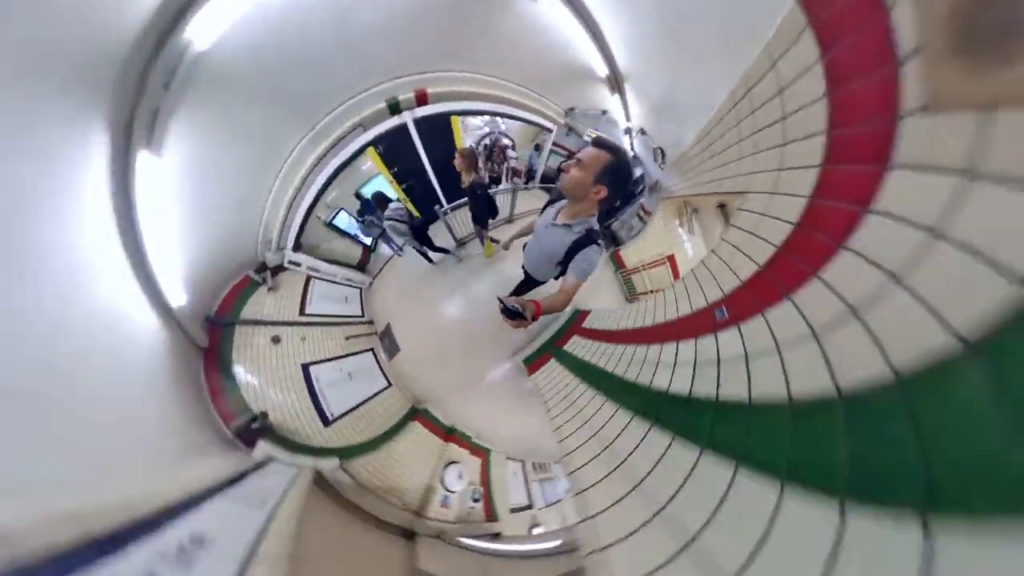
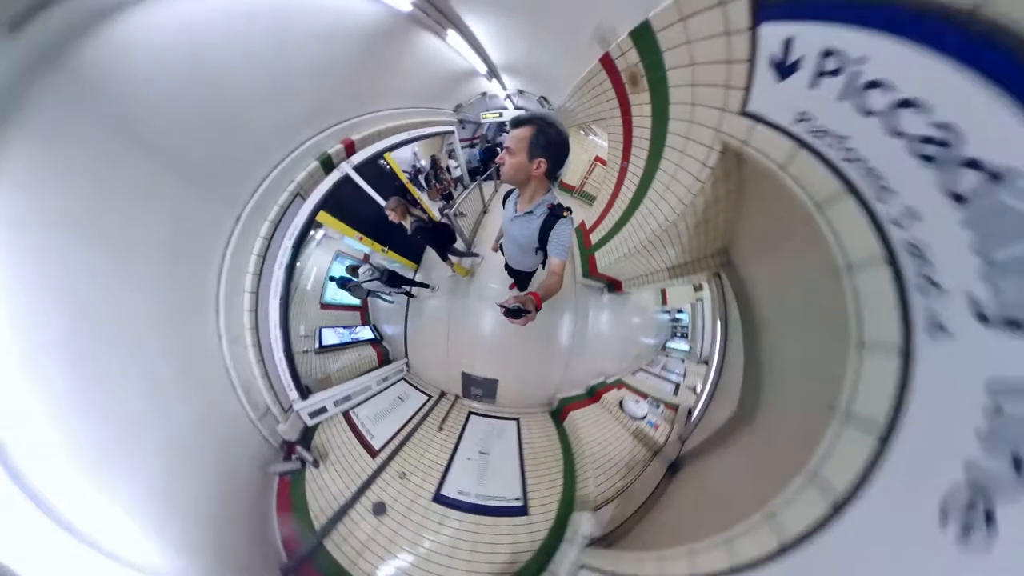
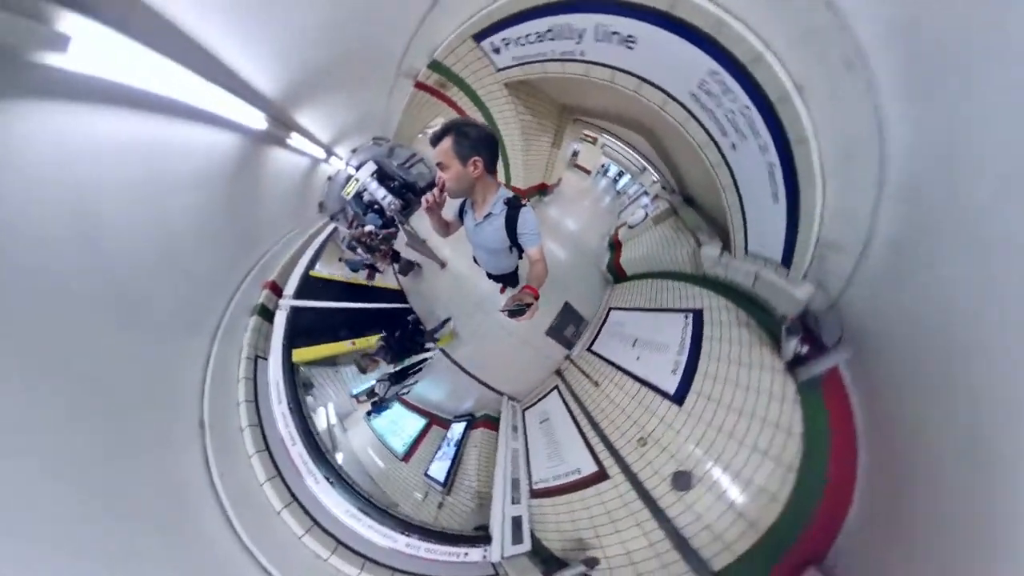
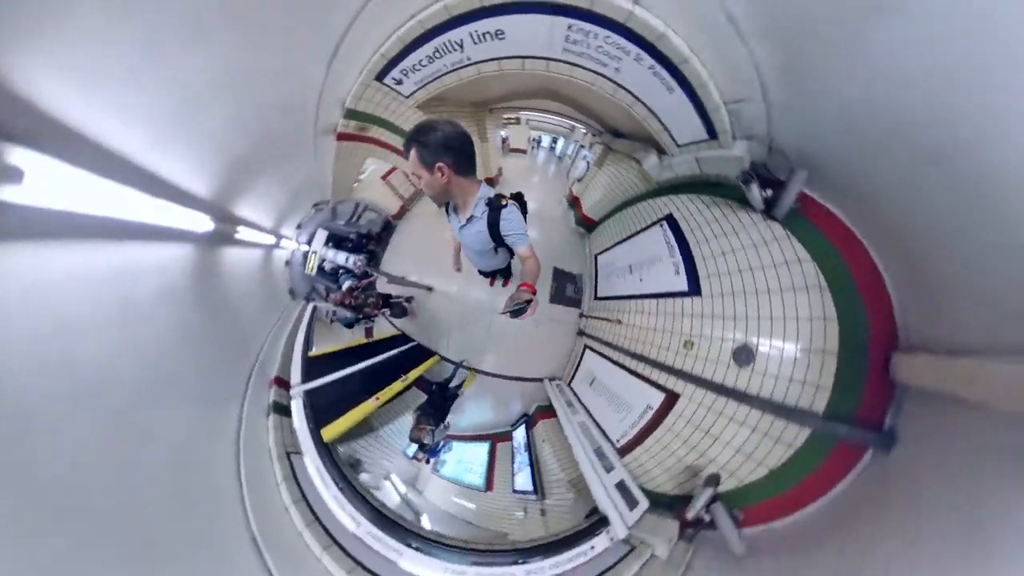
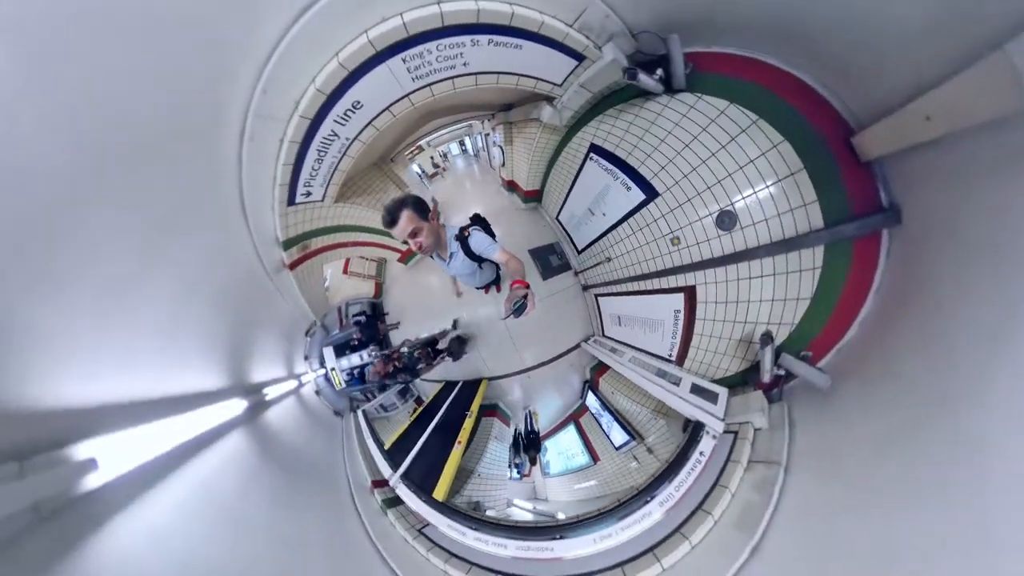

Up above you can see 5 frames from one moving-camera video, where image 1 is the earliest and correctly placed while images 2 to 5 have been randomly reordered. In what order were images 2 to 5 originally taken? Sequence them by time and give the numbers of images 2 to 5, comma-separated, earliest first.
2, 3, 4, 5
